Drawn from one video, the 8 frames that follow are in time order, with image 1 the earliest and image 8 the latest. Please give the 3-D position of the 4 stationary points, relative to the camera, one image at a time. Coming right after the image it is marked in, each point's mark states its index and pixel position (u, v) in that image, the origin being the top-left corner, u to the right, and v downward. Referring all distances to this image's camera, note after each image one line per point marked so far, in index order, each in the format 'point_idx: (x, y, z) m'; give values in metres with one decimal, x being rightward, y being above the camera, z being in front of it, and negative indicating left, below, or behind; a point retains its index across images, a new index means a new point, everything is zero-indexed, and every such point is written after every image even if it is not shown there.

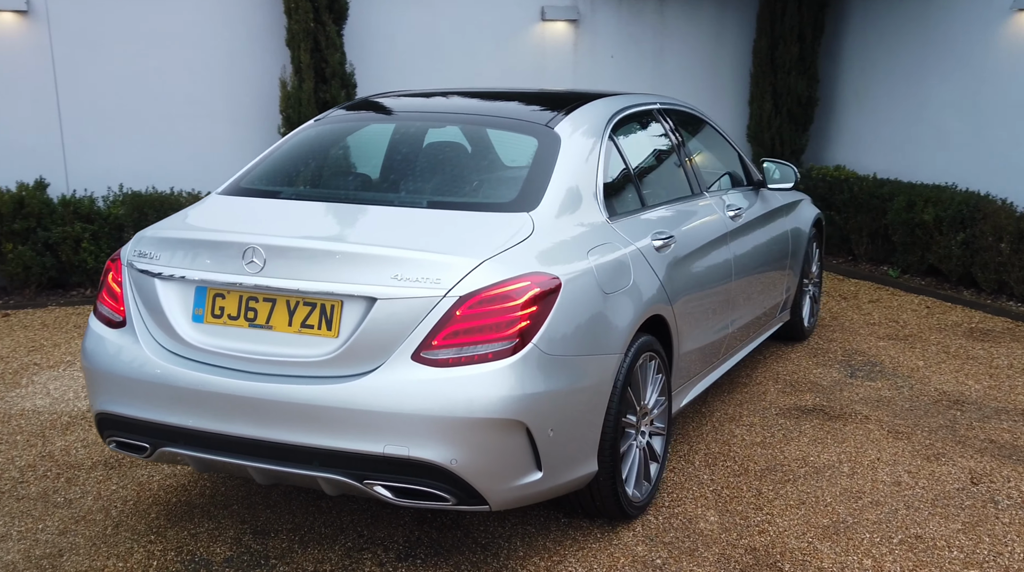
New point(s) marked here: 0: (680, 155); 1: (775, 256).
0: (+0.8, +0.6, +4.3) m
1: (+1.6, +0.2, +5.3) m
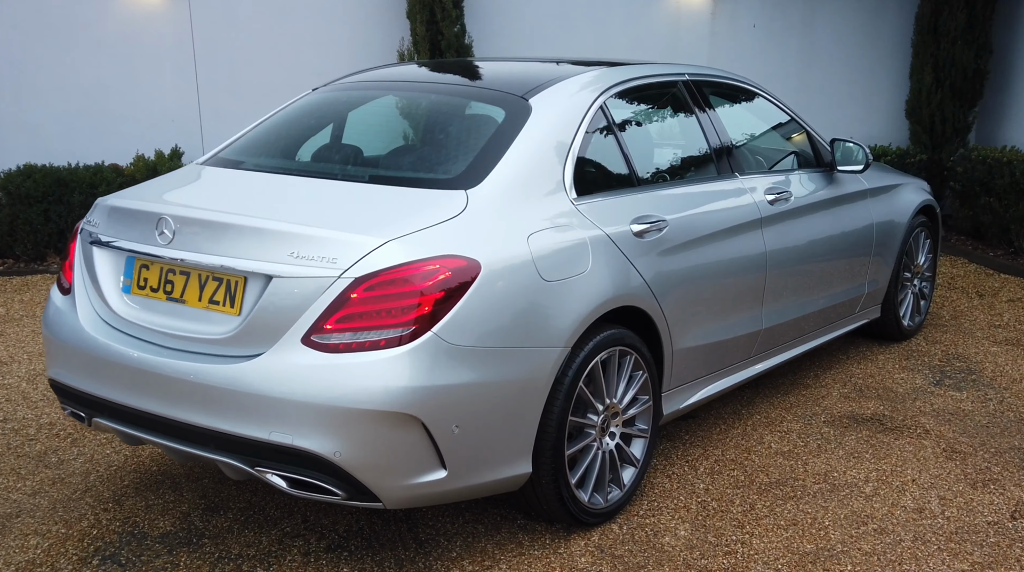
0: (+0.8, +0.6, +3.9) m
1: (+1.8, +0.2, +4.7) m
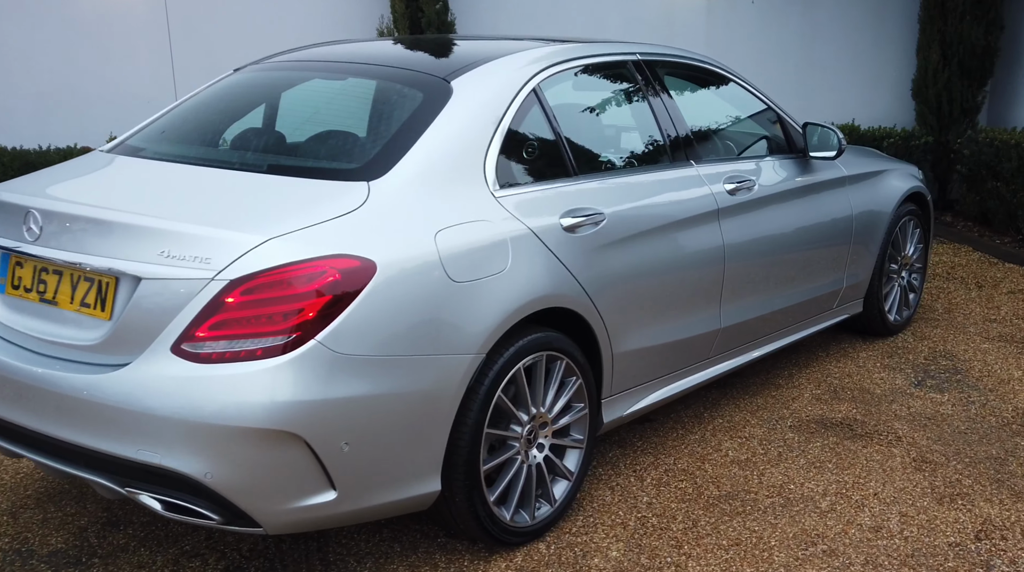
0: (+0.6, +0.7, +3.7) m
1: (+1.6, +0.2, +4.5) m
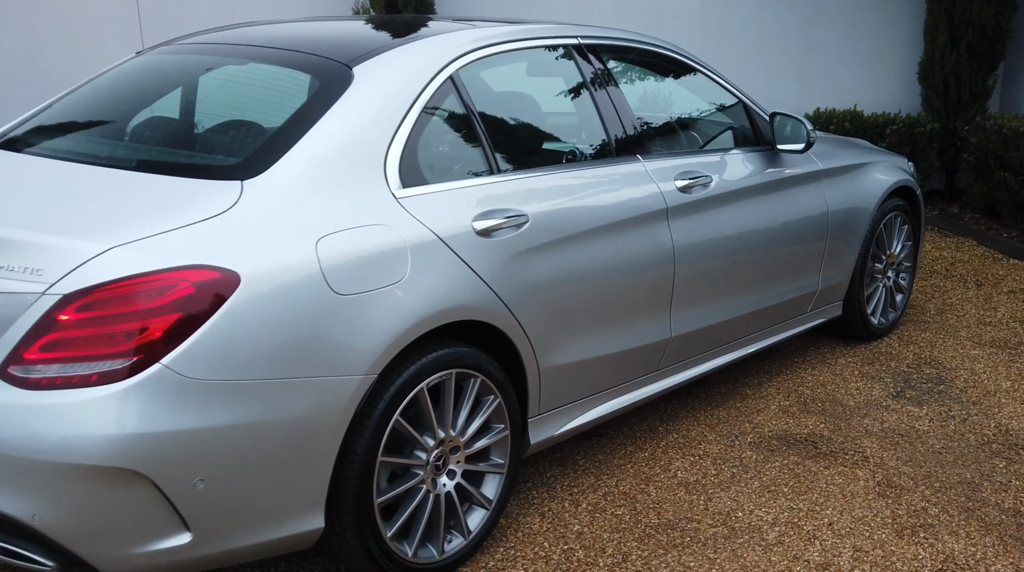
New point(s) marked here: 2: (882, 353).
0: (+0.3, +0.6, +3.3) m
1: (+1.3, +0.2, +4.1) m
2: (+1.9, -0.3, +4.7) m
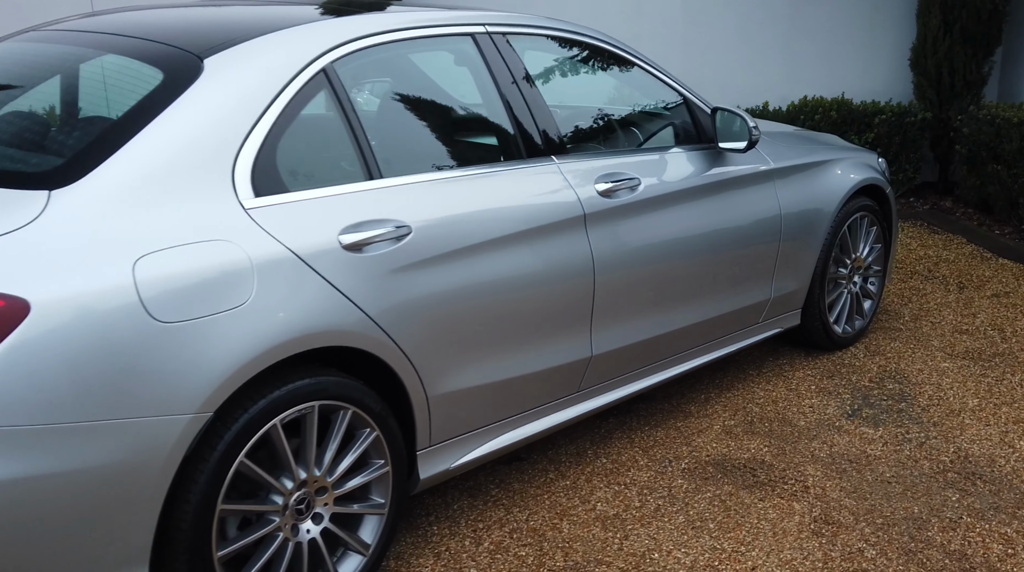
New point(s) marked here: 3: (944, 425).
0: (0.0, +0.6, +3.0) m
1: (+1.0, +0.2, +3.8) m
2: (+1.6, -0.4, +4.4) m
3: (+1.7, -0.6, +3.7) m
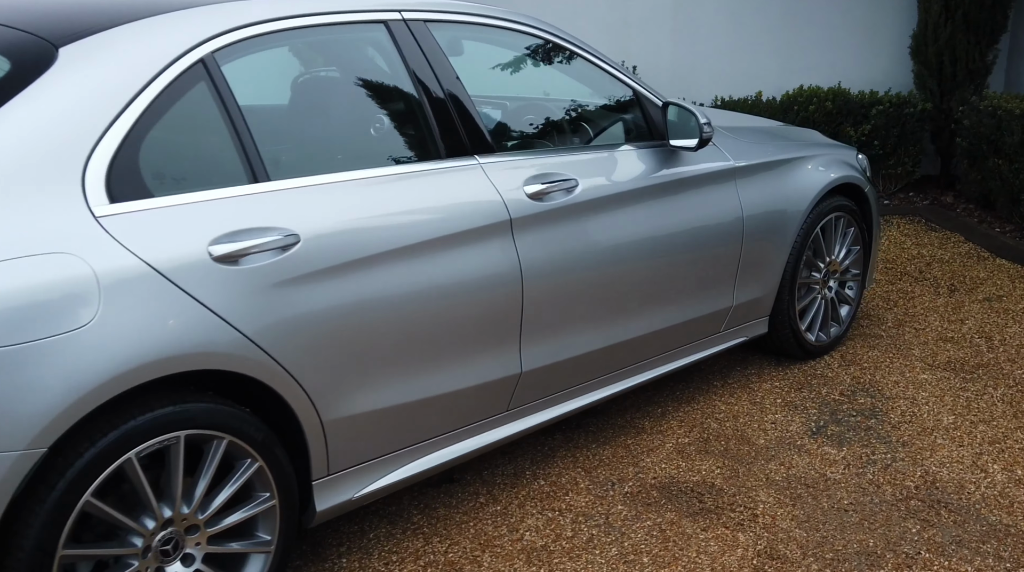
0: (-0.2, +0.6, +2.8) m
1: (+0.8, +0.2, +3.5) m
2: (+1.4, -0.4, +4.1) m
3: (+1.5, -0.6, +3.4) m
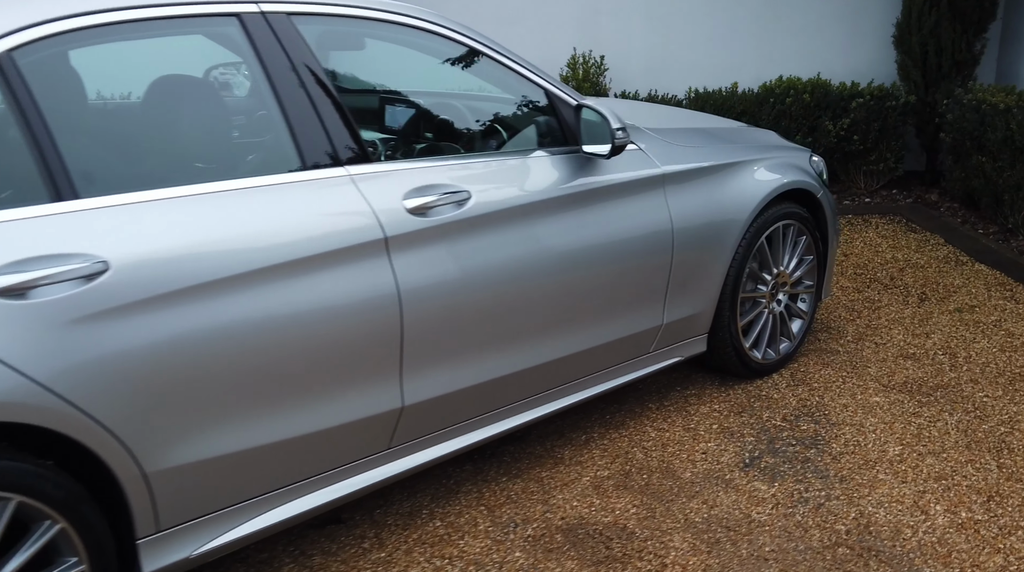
0: (-0.6, +0.5, +2.5) m
1: (+0.4, +0.1, +3.2) m
2: (+1.0, -0.5, +3.8) m
3: (+1.2, -0.7, +3.1) m
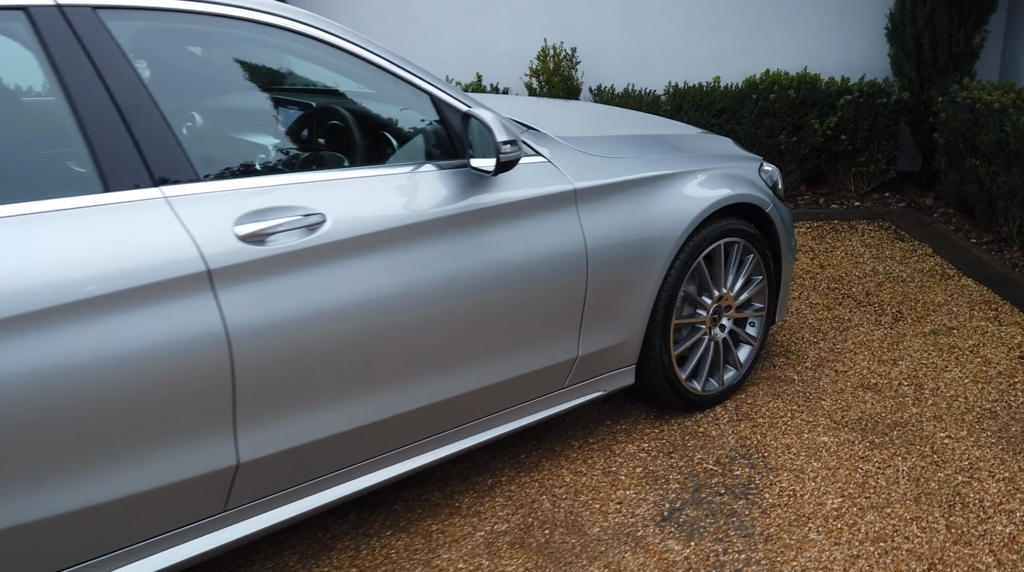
0: (-0.9, +0.4, +2.1) m
1: (+0.1, 0.0, +2.9) m
2: (+0.7, -0.6, +3.5) m
3: (+0.8, -0.8, +2.7) m
